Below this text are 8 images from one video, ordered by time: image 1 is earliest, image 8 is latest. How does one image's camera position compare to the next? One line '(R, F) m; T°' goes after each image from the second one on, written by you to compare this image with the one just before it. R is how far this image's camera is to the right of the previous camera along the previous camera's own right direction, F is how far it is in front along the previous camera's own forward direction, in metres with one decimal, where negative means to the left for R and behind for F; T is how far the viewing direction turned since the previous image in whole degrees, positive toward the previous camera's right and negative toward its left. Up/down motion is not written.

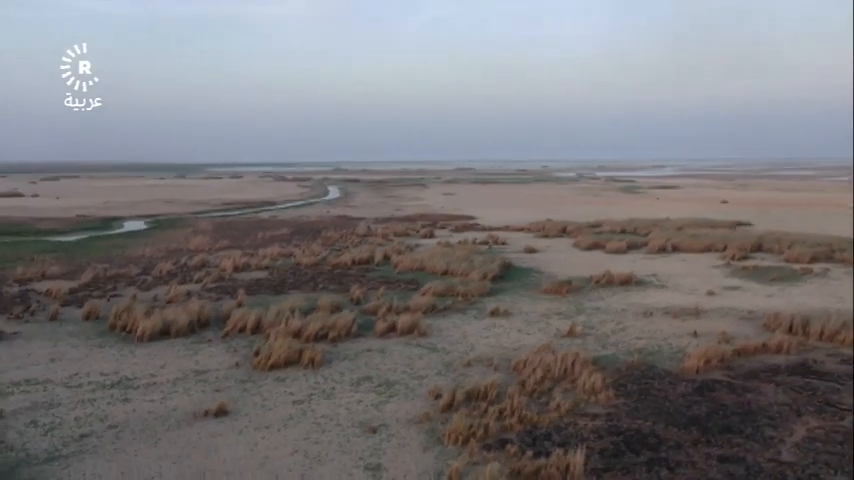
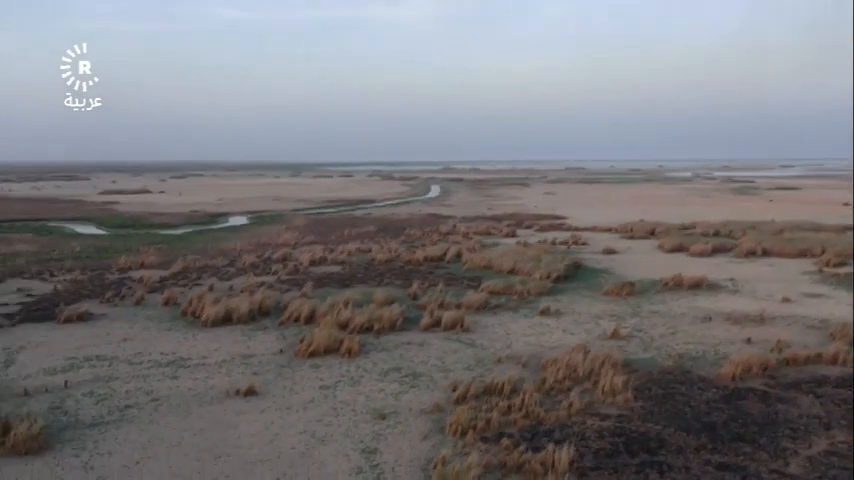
(+1.1, -0.2) m; -9°
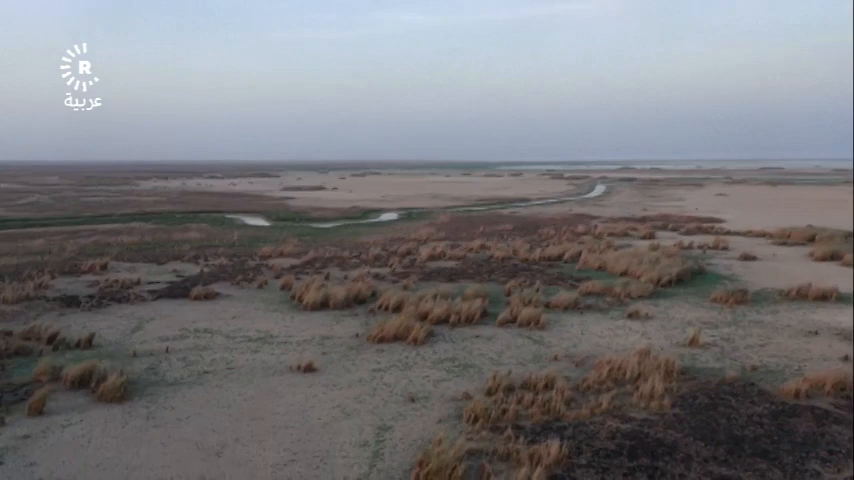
(+1.6, -0.2) m; -15°
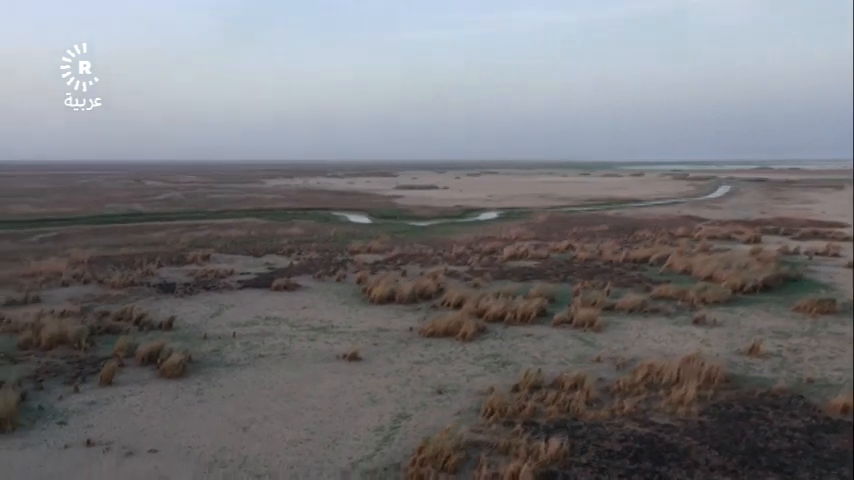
(+1.1, -0.2) m; -10°
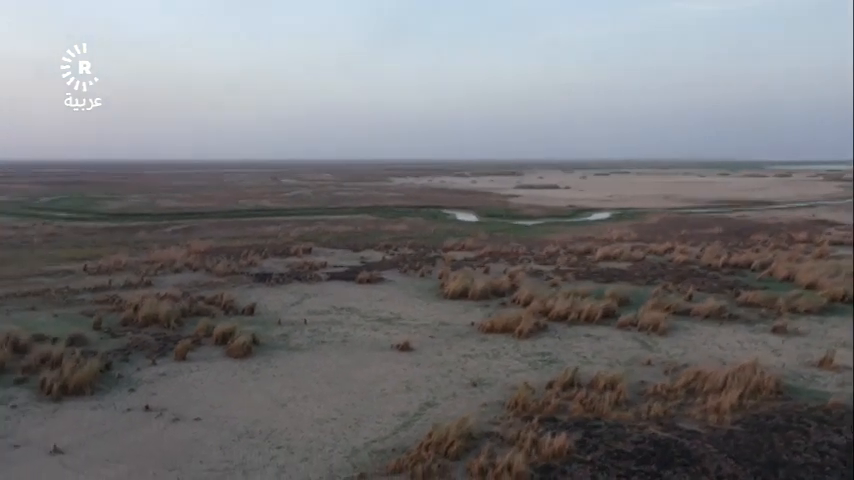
(+1.1, -0.2) m; -11°
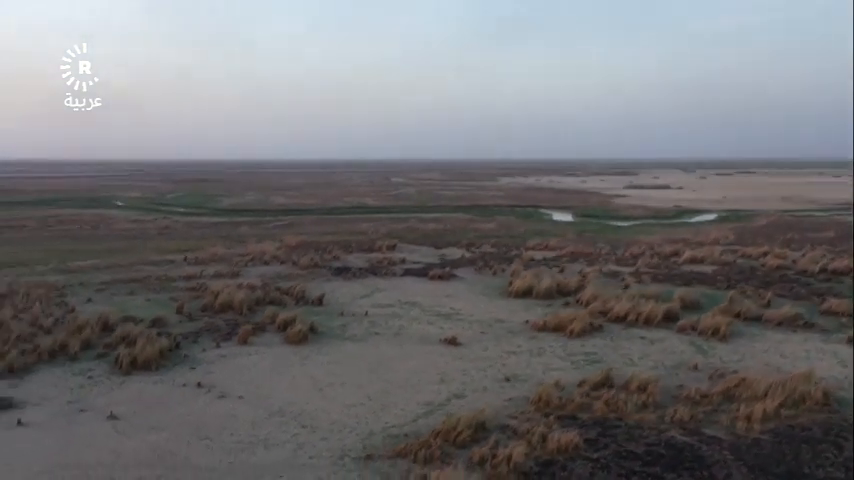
(+0.9, -0.2) m; -10°
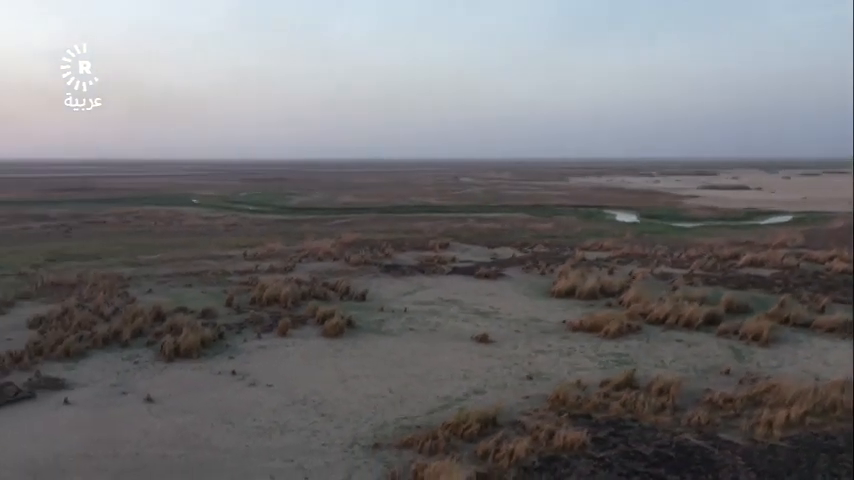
(+0.6, -0.1) m; -6°
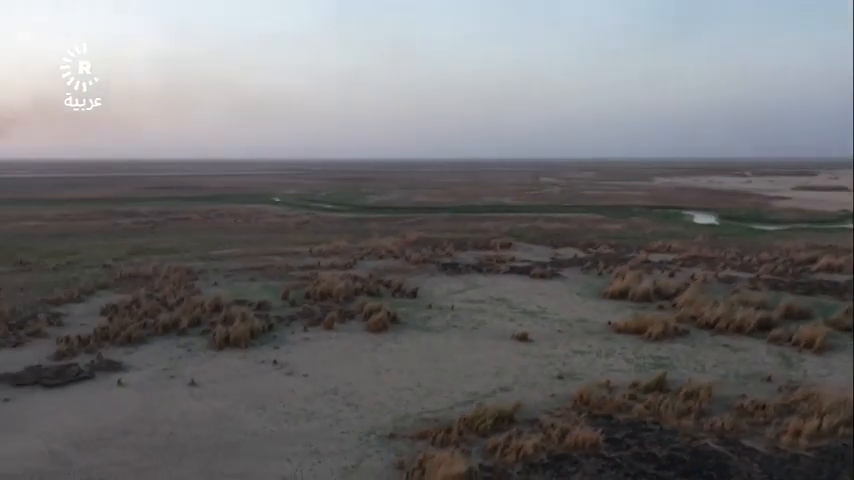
(+0.6, -0.1) m; -7°
